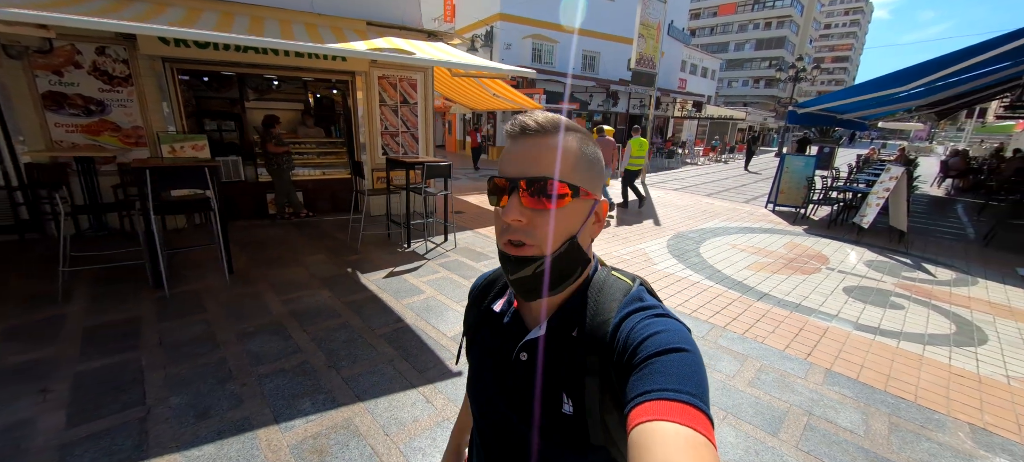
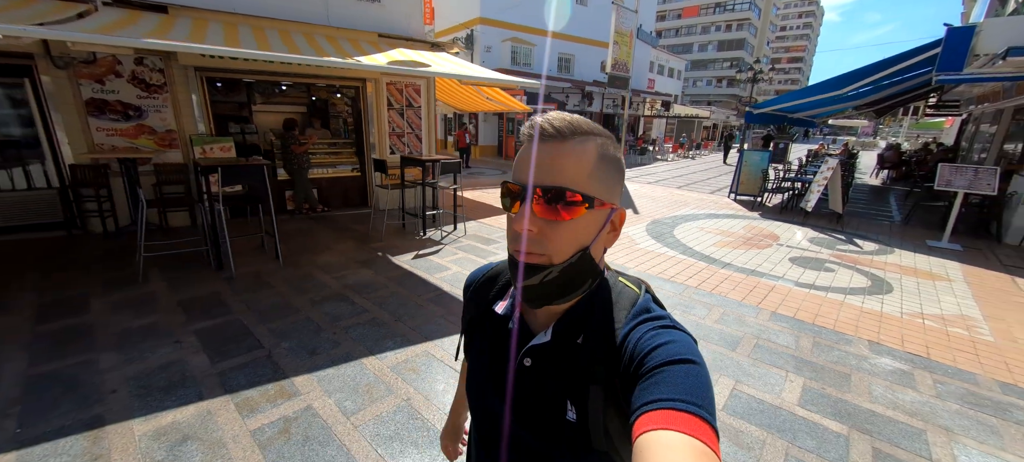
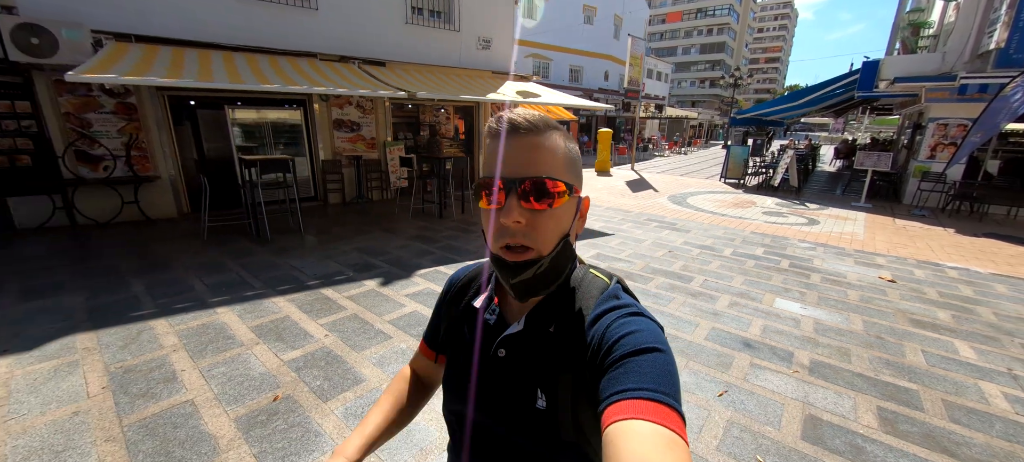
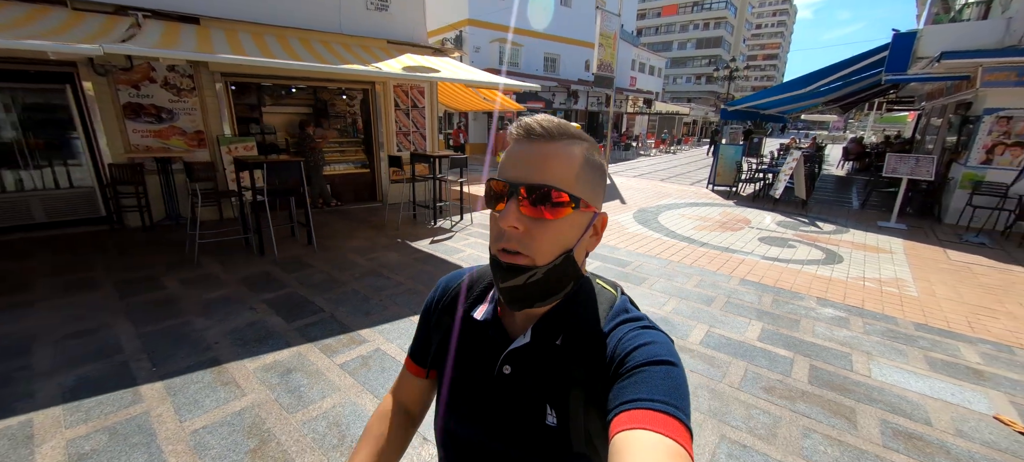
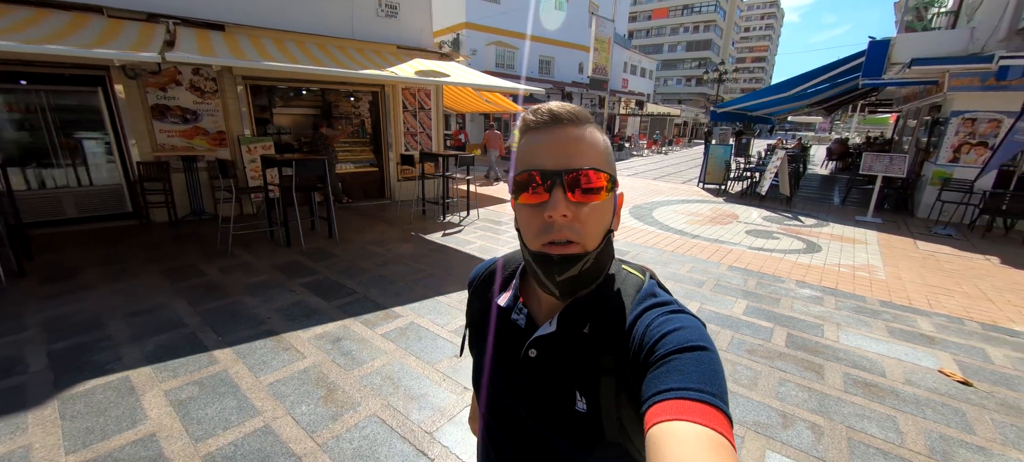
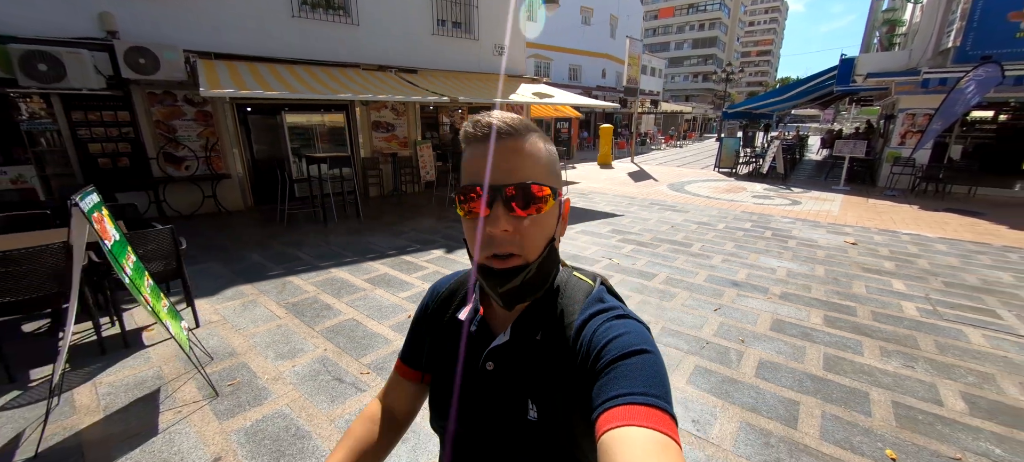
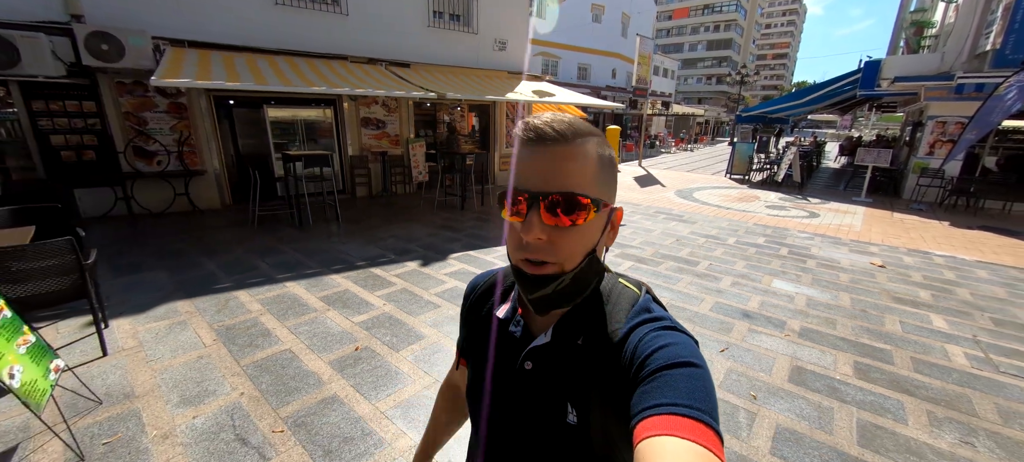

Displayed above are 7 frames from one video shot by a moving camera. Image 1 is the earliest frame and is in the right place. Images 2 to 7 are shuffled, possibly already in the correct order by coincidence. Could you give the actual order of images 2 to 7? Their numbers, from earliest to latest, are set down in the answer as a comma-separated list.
2, 4, 5, 3, 7, 6
